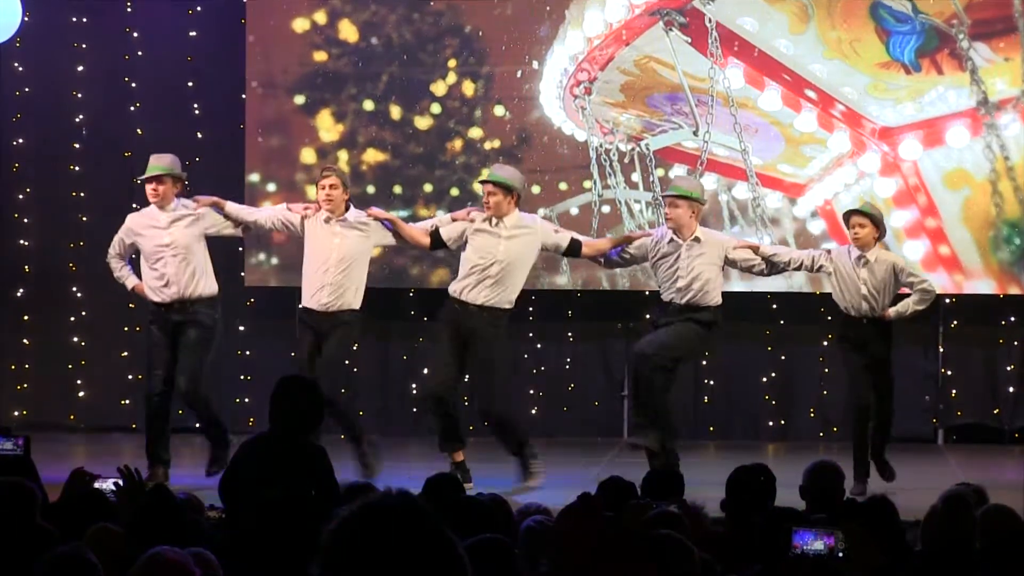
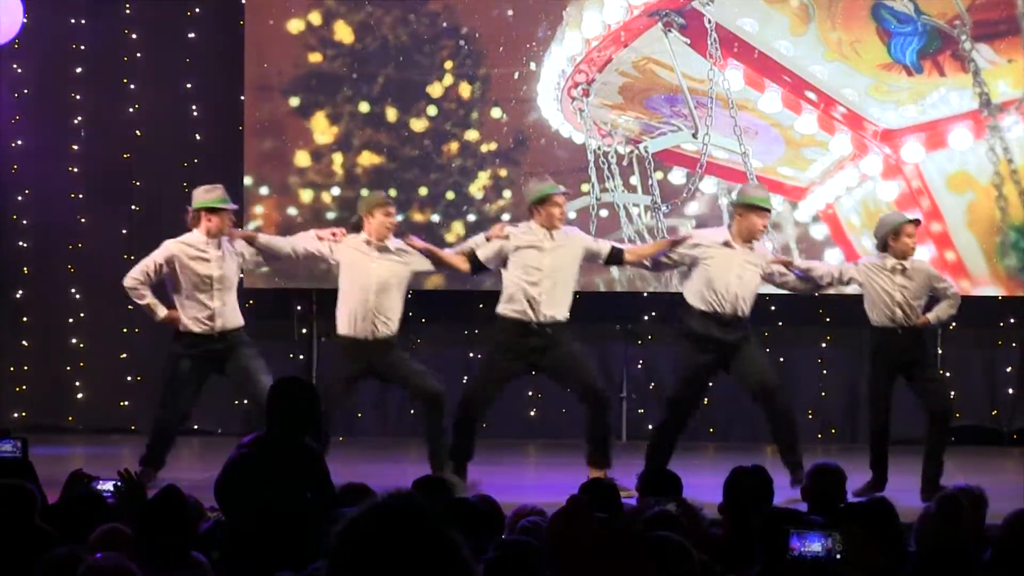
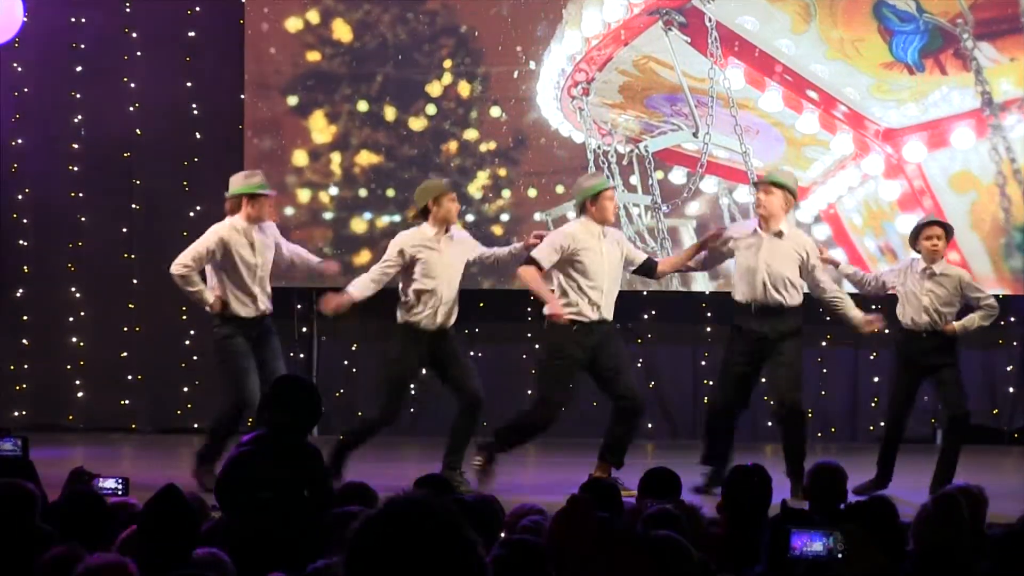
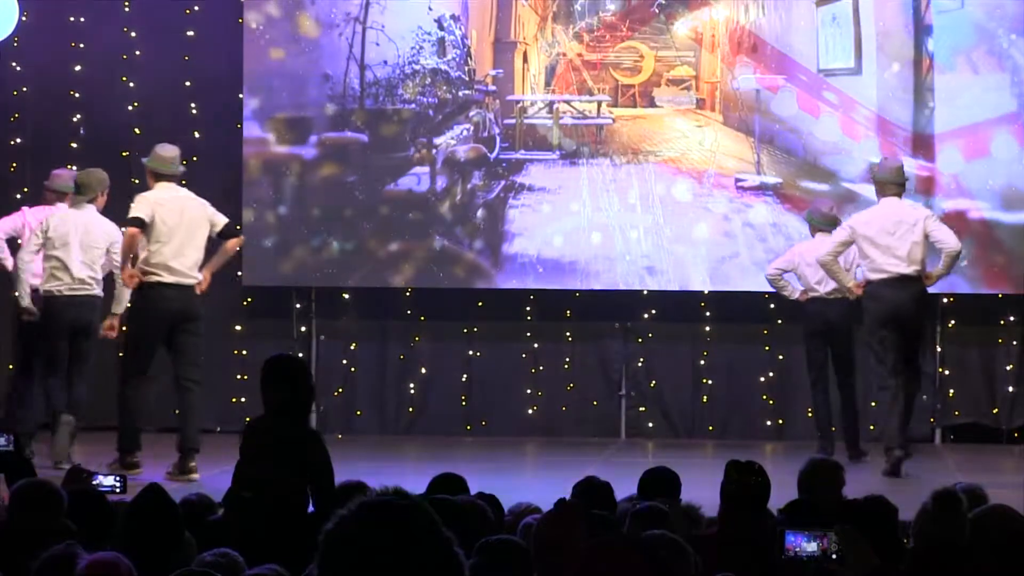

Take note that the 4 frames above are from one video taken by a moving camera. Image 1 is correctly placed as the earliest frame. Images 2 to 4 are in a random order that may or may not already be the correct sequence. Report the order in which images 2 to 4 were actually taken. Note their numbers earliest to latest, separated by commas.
2, 3, 4
